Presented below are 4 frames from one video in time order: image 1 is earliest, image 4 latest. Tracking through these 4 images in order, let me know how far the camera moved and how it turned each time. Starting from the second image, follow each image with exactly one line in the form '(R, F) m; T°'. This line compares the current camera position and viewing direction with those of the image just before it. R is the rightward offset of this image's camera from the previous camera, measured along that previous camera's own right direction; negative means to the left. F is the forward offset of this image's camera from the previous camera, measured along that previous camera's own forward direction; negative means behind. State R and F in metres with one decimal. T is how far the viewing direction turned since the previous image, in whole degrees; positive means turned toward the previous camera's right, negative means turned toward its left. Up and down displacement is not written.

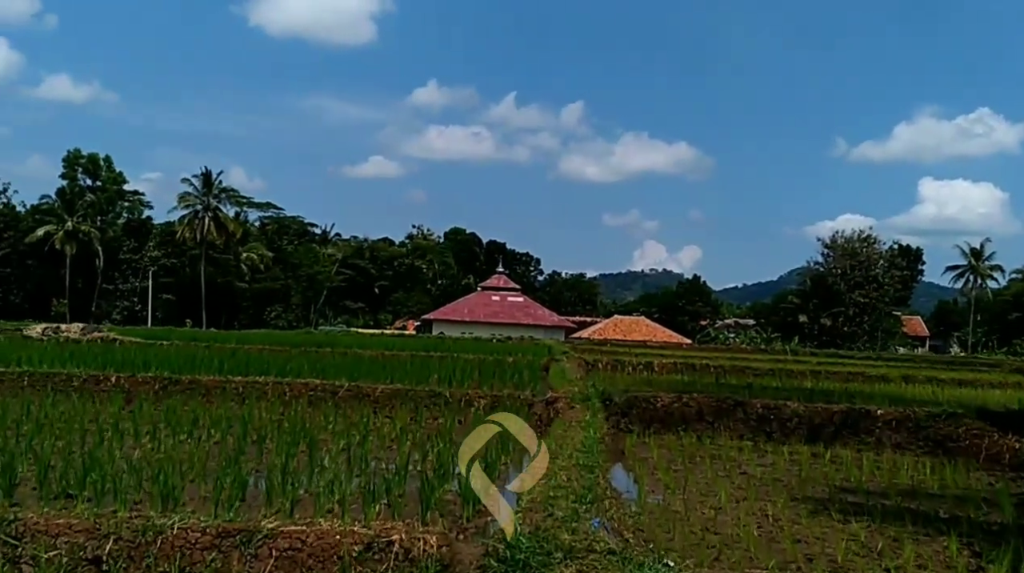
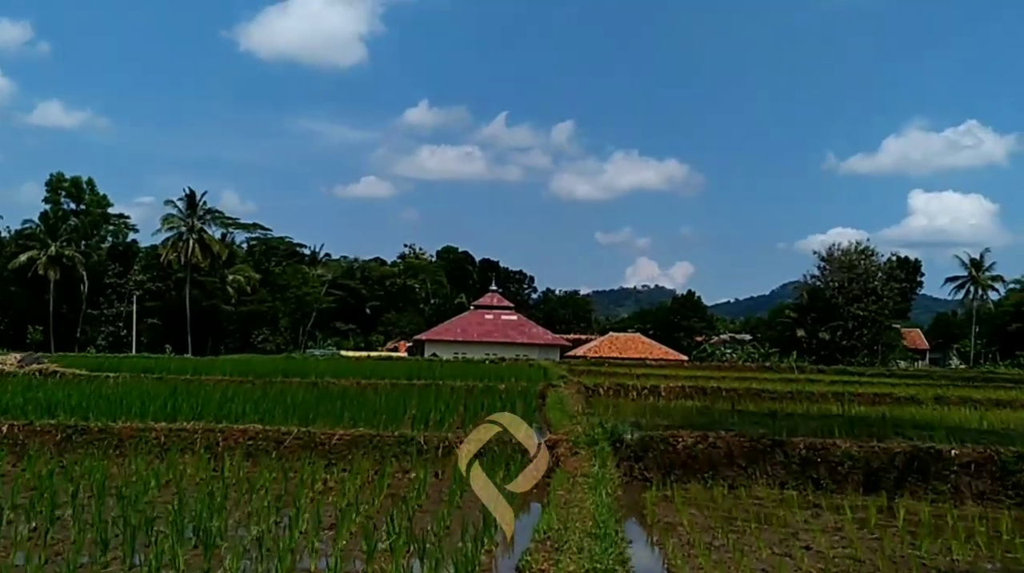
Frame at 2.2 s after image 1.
(+0.1, +2.6) m; 0°
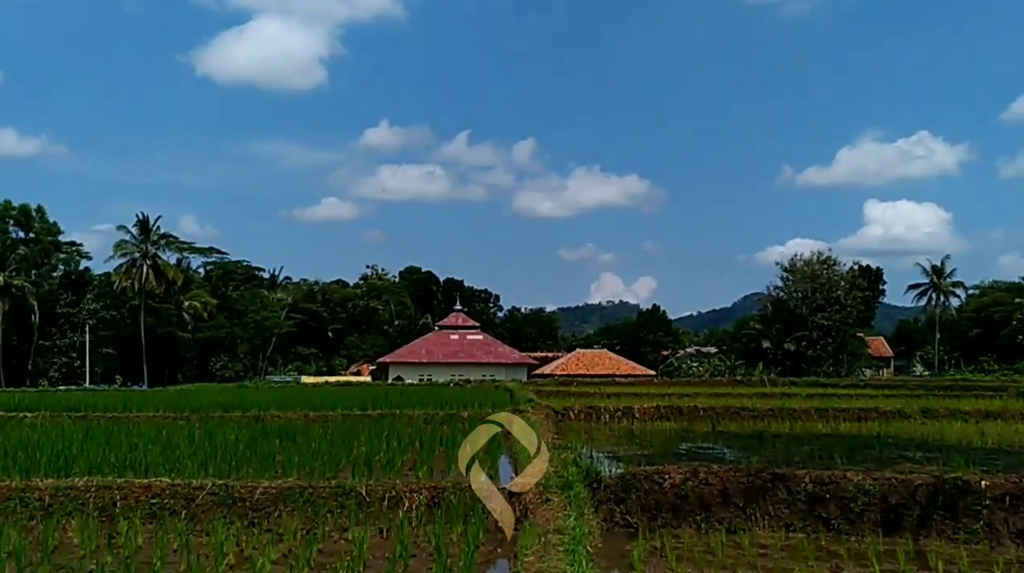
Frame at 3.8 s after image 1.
(+0.1, +1.7) m; +2°
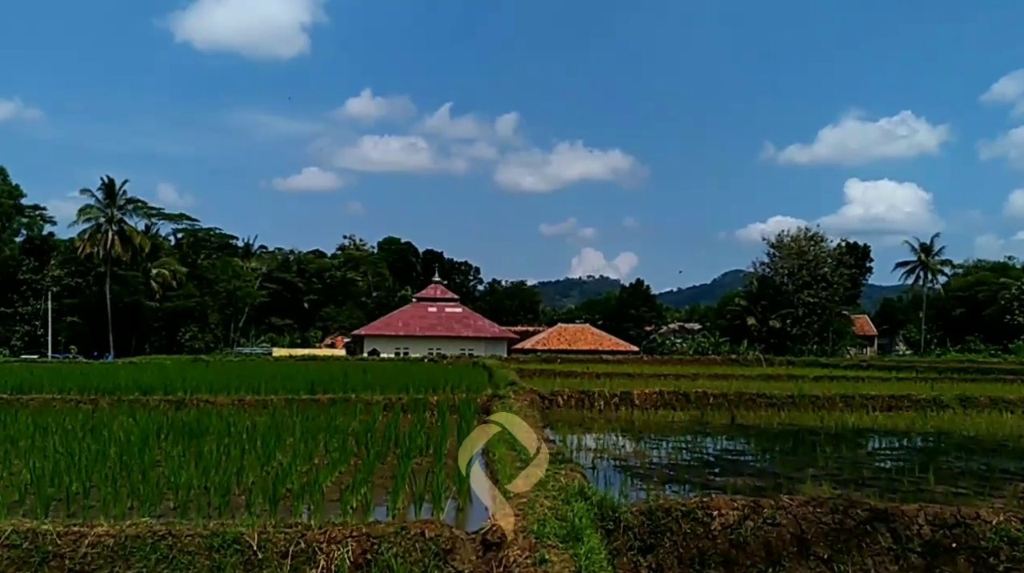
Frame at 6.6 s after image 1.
(0.0, +3.4) m; +1°
